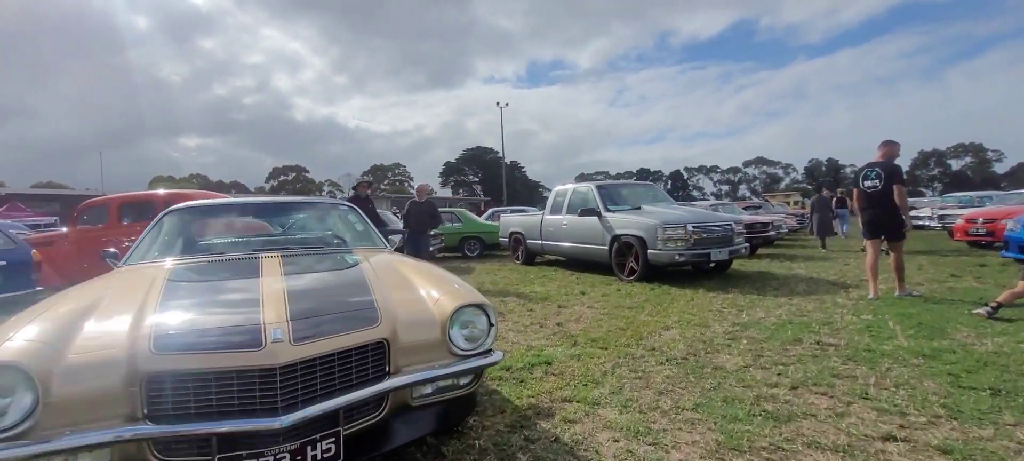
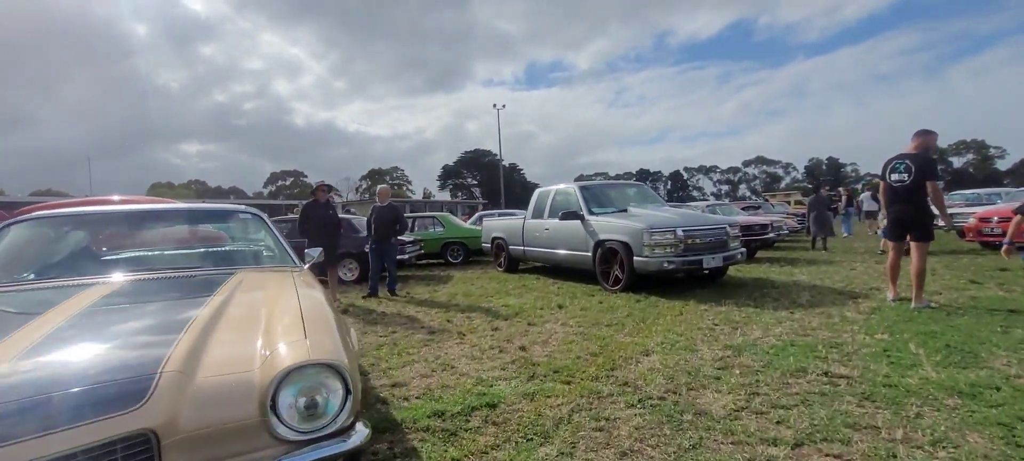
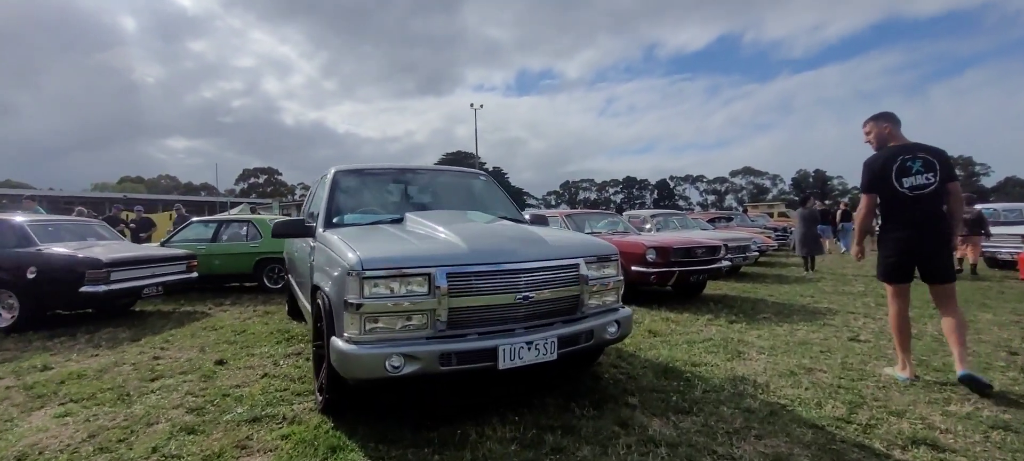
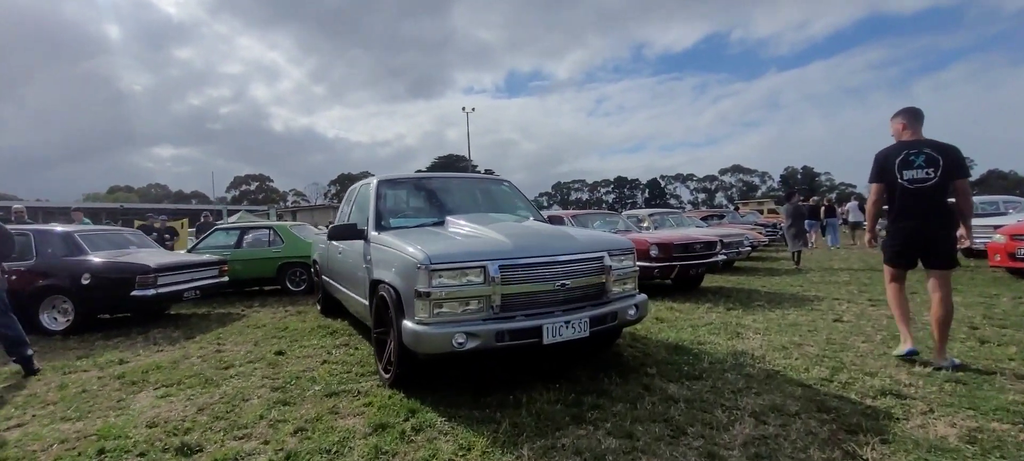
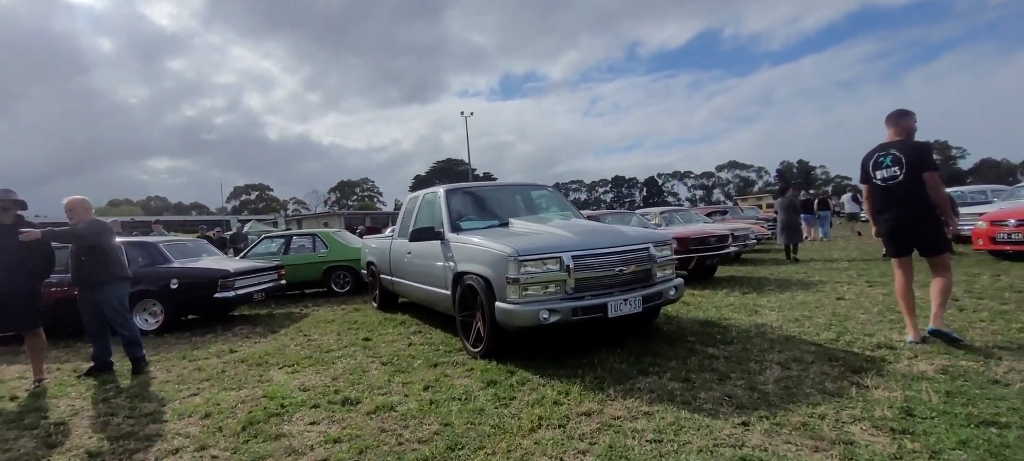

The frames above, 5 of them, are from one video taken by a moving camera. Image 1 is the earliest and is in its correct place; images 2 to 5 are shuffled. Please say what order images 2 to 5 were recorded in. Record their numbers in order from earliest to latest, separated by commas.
2, 5, 4, 3
